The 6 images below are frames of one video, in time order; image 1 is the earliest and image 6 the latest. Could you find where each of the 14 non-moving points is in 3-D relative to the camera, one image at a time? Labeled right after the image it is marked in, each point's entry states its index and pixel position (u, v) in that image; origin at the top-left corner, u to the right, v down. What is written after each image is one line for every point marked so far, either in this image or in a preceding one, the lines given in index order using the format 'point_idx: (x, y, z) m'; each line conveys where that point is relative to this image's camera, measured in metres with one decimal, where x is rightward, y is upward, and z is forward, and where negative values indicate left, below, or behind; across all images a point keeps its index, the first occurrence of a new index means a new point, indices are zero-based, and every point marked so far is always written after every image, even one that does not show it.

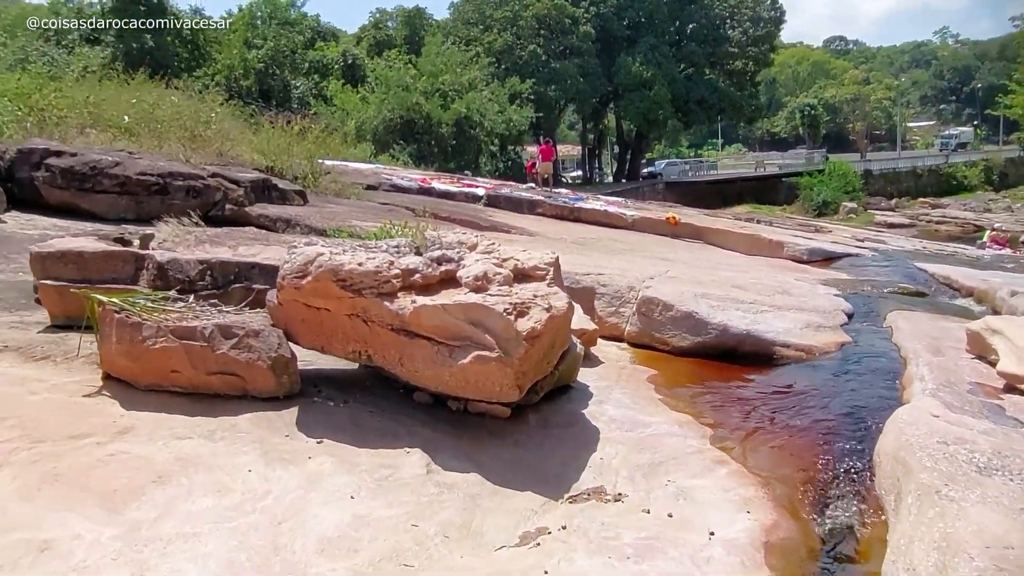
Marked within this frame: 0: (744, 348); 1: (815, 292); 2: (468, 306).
0: (+2.6, -0.7, +7.8) m
1: (+4.6, -0.1, +10.5) m
2: (-0.3, -0.1, +4.4) m
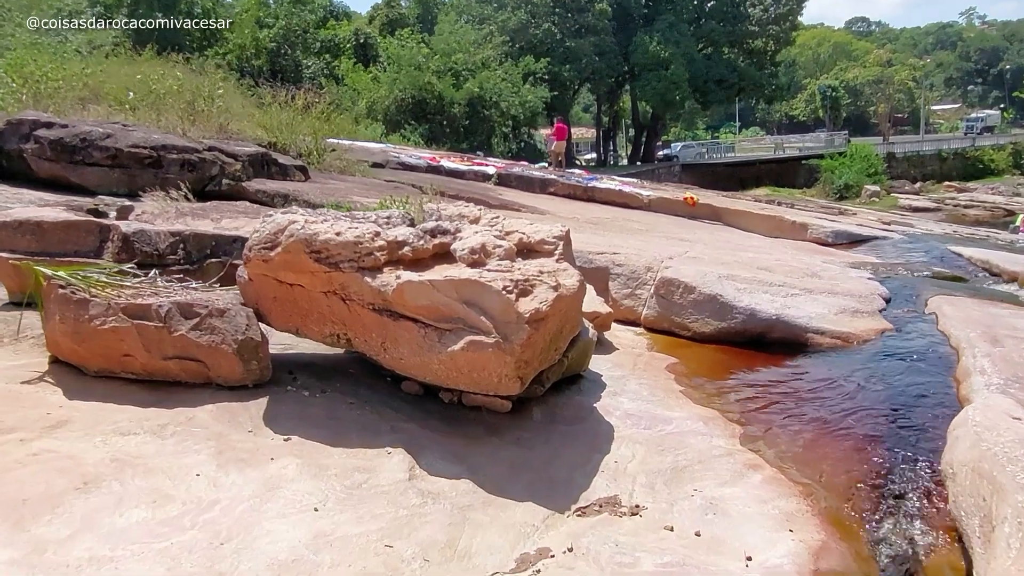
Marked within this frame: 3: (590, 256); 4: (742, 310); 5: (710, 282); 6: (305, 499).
0: (+2.7, -0.5, +7.1) m
1: (+4.7, +0.2, +9.8) m
2: (-0.3, 0.0, +3.7) m
3: (+0.9, +0.4, +7.9) m
4: (+2.4, -0.2, +7.1) m
5: (+2.1, +0.1, +7.4) m
6: (-1.0, -1.0, +3.2) m
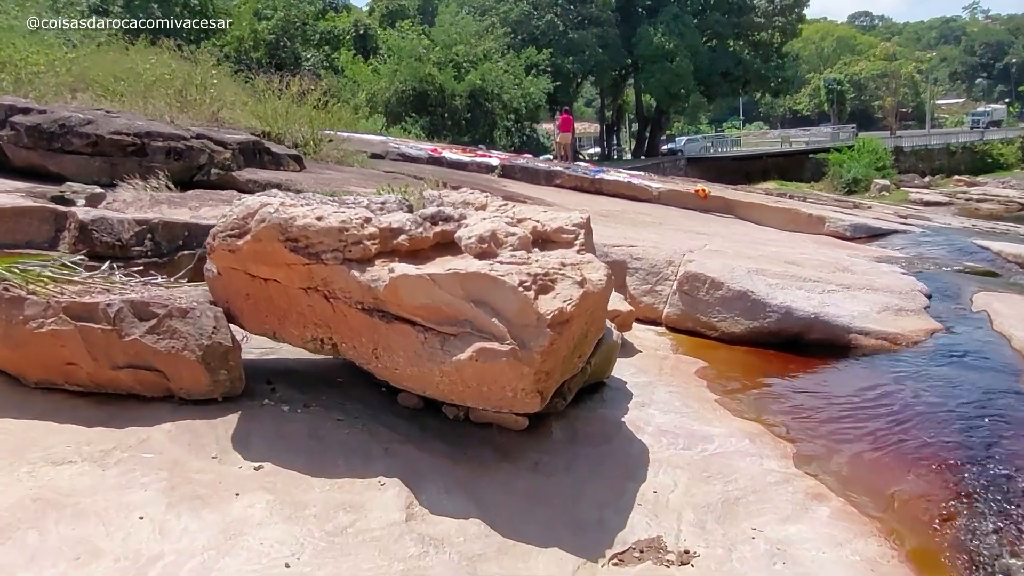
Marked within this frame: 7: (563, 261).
0: (+2.8, -0.4, +6.4) m
1: (+4.8, +0.2, +9.1) m
2: (-0.2, 0.0, +3.1) m
3: (+1.0, +0.4, +7.2) m
4: (+2.5, -0.2, +6.5) m
5: (+2.2, +0.1, +6.8) m
6: (-0.9, -1.0, +2.6) m
7: (+0.3, +0.1, +3.5) m
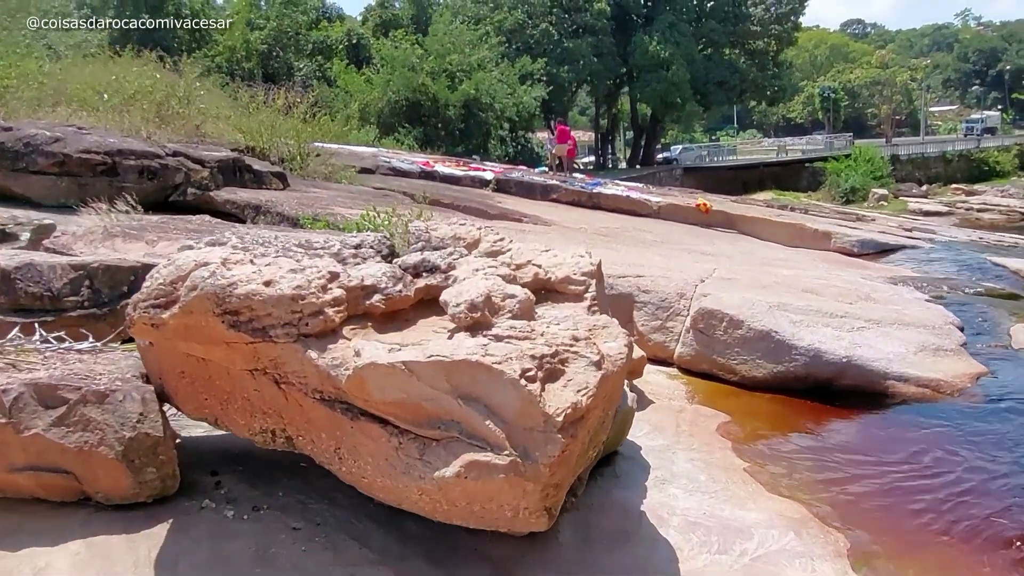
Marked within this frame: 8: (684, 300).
0: (+2.7, -0.8, +5.8) m
1: (+4.7, -0.1, +8.5) m
2: (-0.2, -0.3, +2.4) m
3: (+1.0, +0.1, +6.6) m
4: (+2.4, -0.5, +5.8) m
5: (+2.2, -0.2, +6.1) m
6: (-0.9, -1.3, +1.9) m
7: (+0.3, -0.2, +2.8) m
8: (+1.6, -0.1, +6.4) m
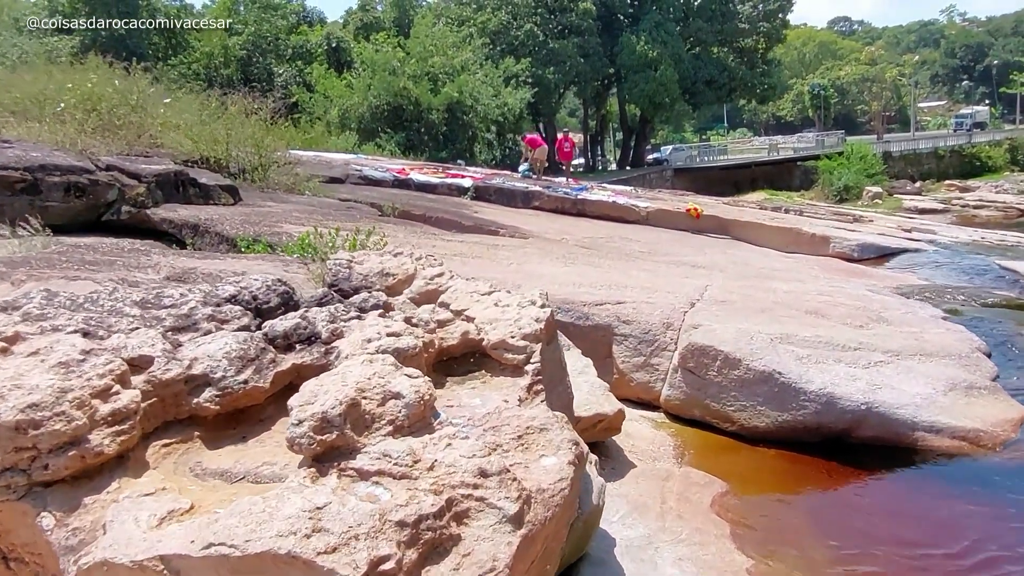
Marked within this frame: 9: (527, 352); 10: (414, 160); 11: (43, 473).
0: (+2.4, -1.0, +4.8) m
1: (+4.4, -0.3, +7.5) m
2: (-0.5, -0.5, +1.4) m
3: (+0.6, -0.2, +5.6) m
4: (+2.1, -0.8, +4.8) m
5: (+1.8, -0.5, +5.1) m
6: (-1.2, -1.5, +0.9) m
7: (-0.1, -0.4, +1.9) m
8: (+1.3, -0.4, +5.4) m
9: (+0.1, -0.2, +2.7) m
10: (-2.6, +3.3, +17.9) m
11: (-1.1, -0.4, +1.6) m
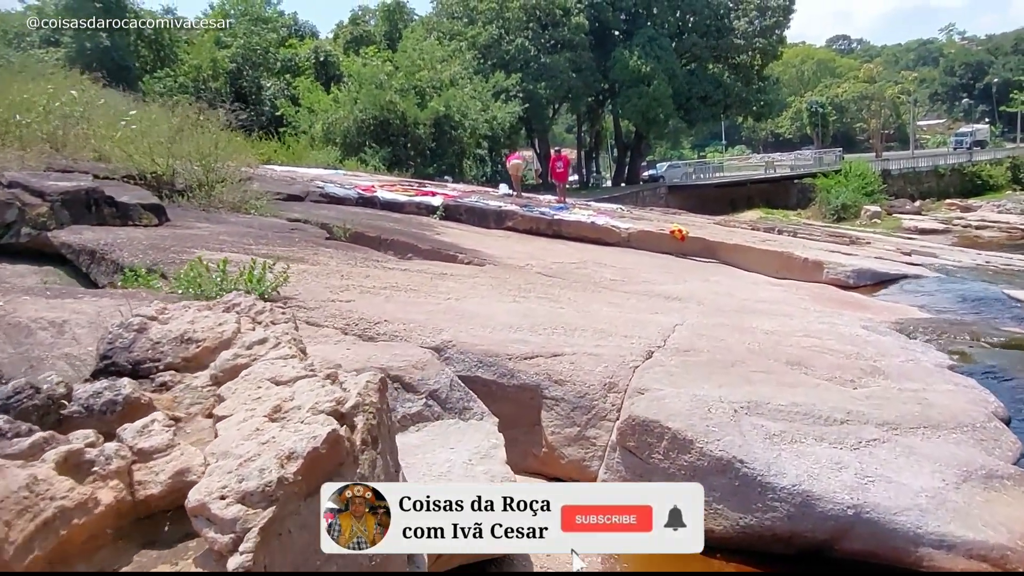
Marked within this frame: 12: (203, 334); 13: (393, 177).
0: (+1.8, -1.3, +3.6) m
1: (+3.7, -0.7, +6.4) m
2: (-1.2, -0.8, +0.3) m
3: (0.0, -0.5, +4.5) m
4: (+1.4, -1.1, +3.7) m
5: (+1.2, -0.8, +4.0) m
6: (-1.8, -1.8, -0.3) m
7: (-0.7, -0.7, +0.7) m
8: (+0.6, -0.7, +4.3) m
9: (-0.6, -0.5, +1.6) m
10: (-3.2, +2.7, +16.8) m
11: (-1.7, -0.7, +0.5) m
12: (-1.3, -0.2, +2.7) m
13: (-3.2, +2.6, +16.5) m
